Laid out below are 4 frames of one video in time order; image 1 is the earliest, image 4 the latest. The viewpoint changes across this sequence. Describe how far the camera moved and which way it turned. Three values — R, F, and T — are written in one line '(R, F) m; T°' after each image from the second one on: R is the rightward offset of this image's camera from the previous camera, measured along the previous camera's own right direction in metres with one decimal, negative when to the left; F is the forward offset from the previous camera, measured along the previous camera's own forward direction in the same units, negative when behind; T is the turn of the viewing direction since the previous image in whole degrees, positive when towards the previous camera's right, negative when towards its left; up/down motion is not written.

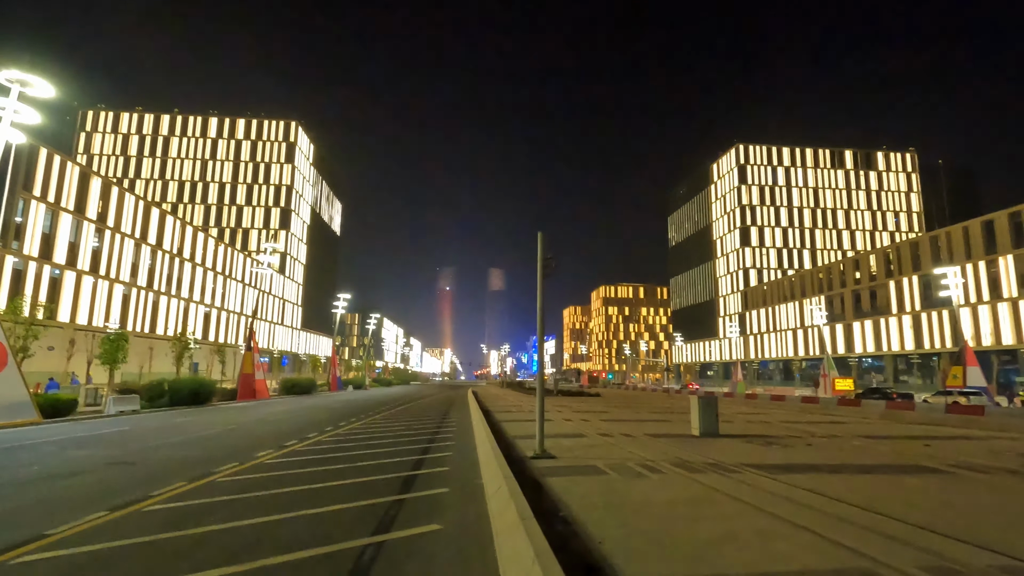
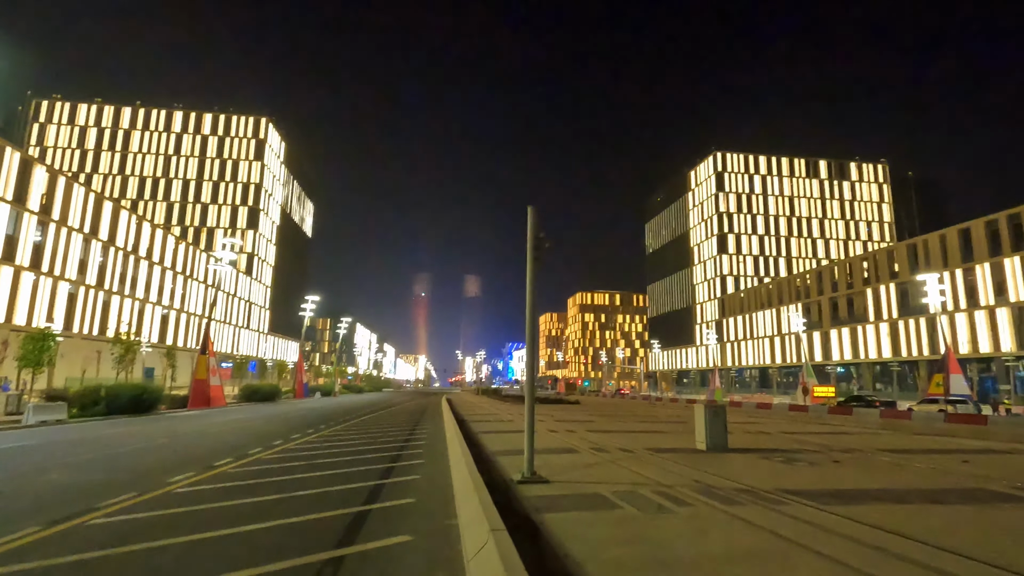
(-0.1, +2.1) m; +2°
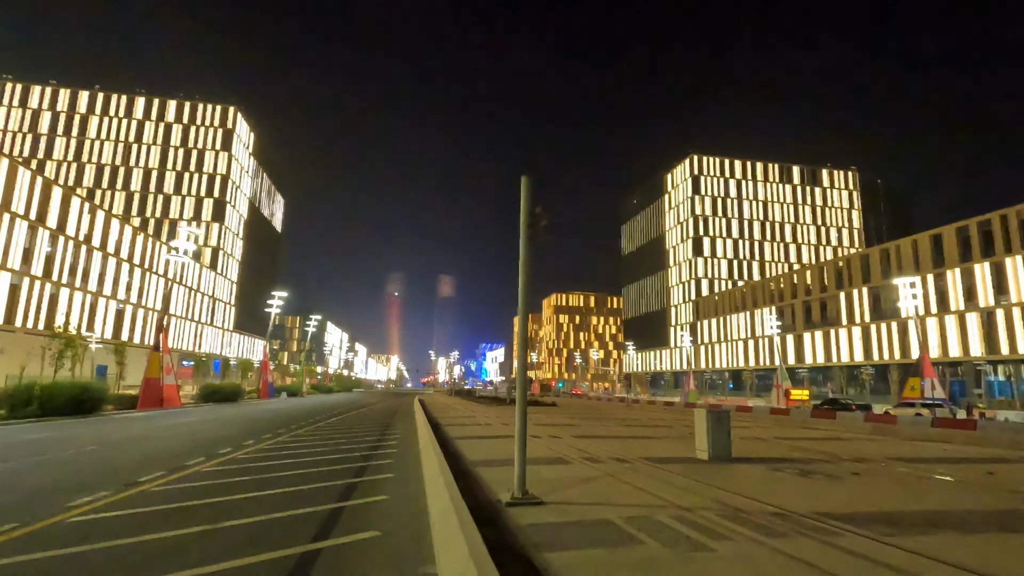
(-0.2, +1.5) m; +3°
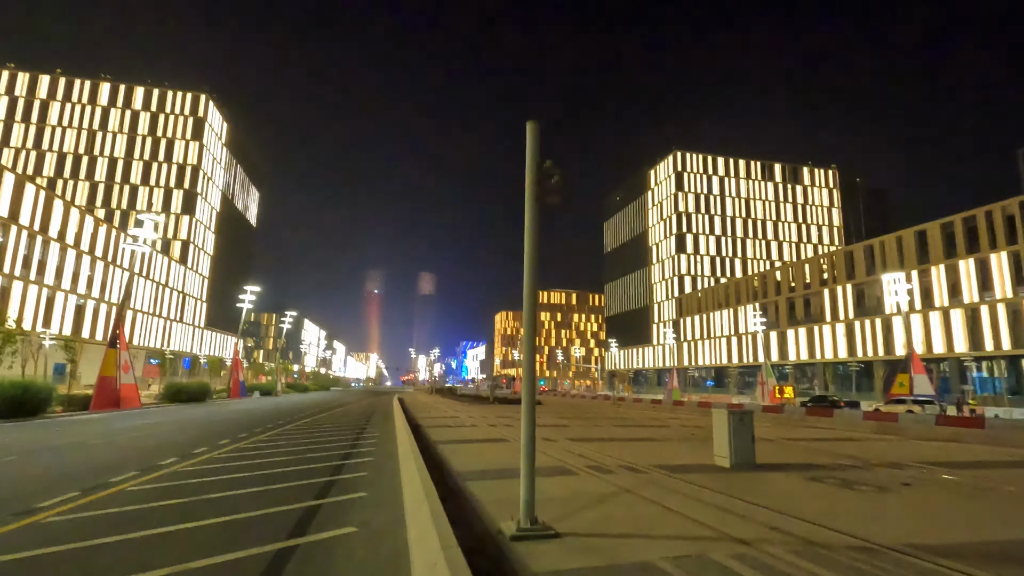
(-0.2, +1.7) m; +2°
